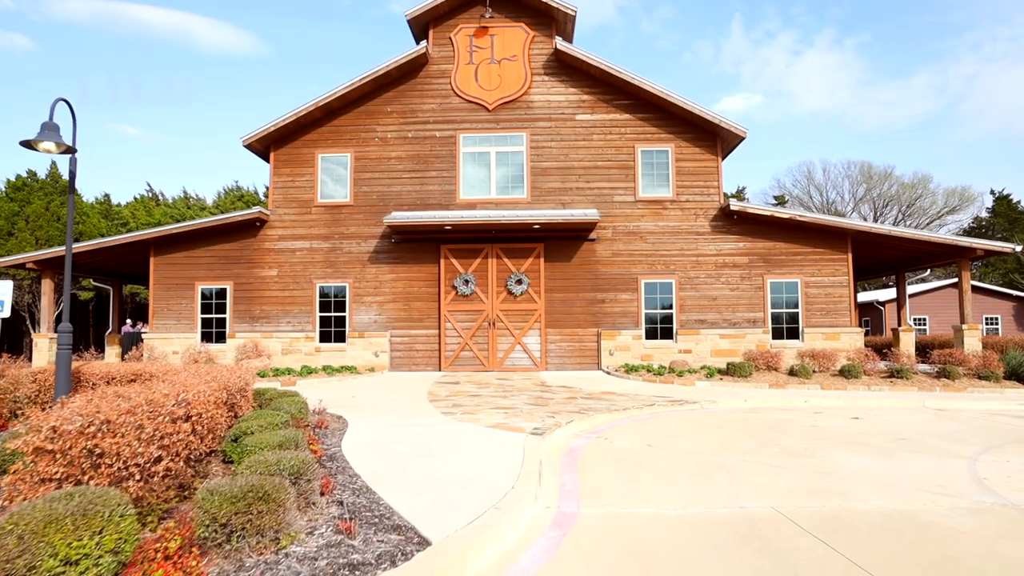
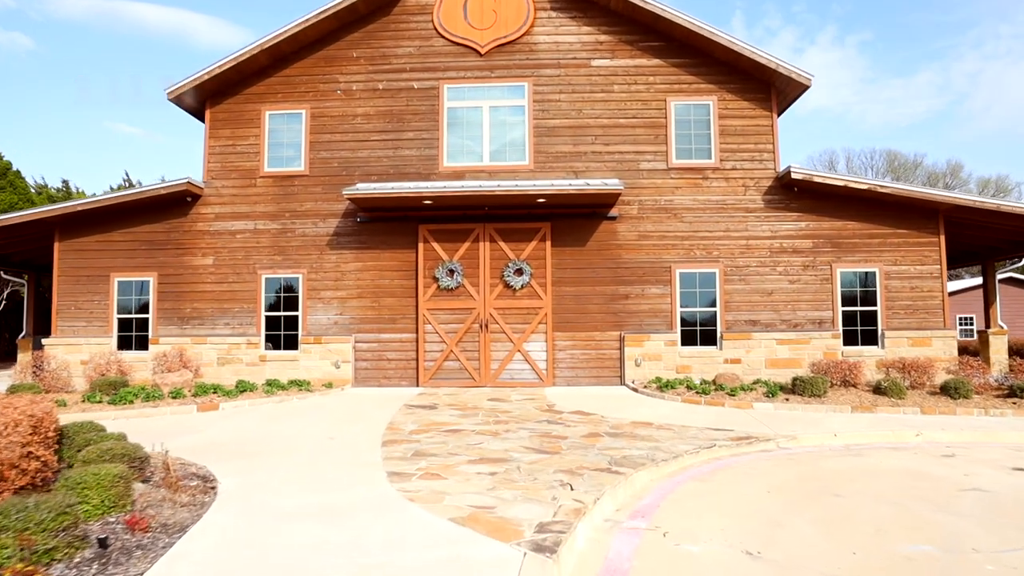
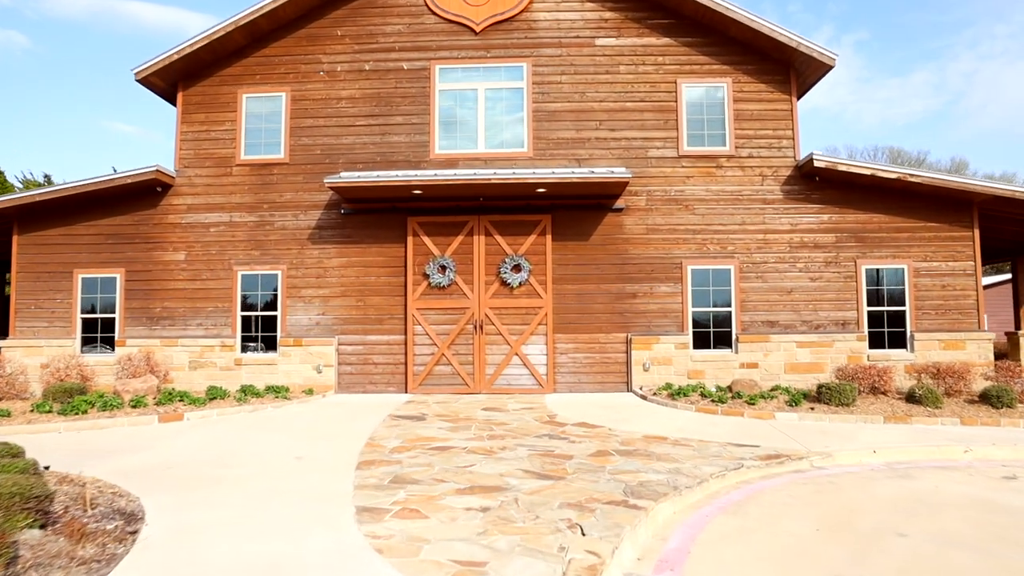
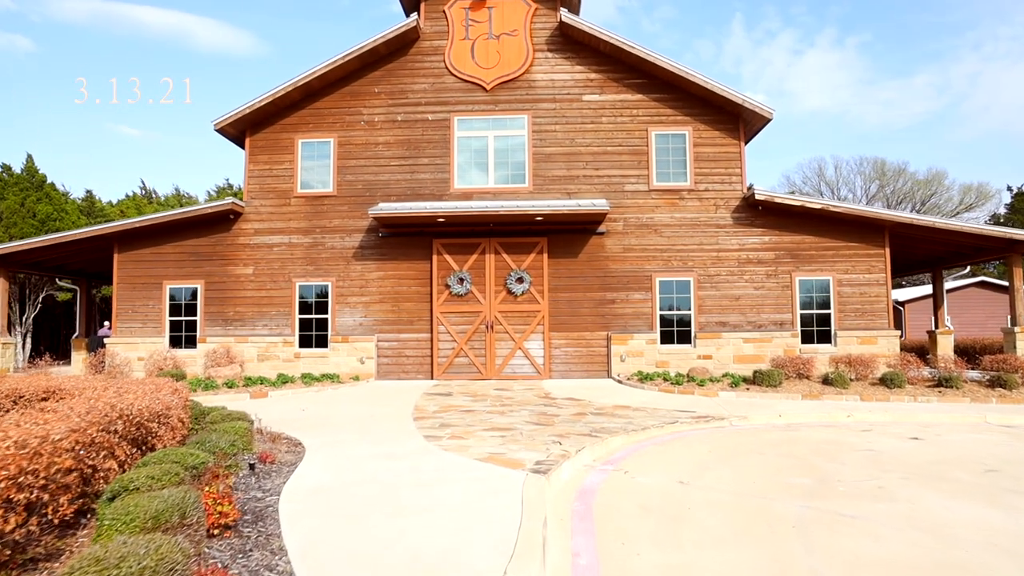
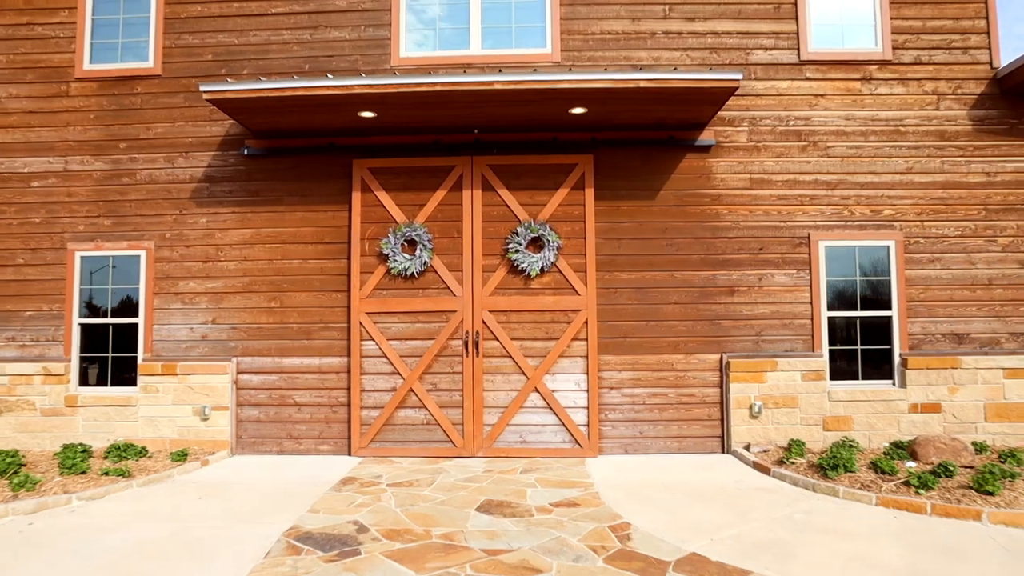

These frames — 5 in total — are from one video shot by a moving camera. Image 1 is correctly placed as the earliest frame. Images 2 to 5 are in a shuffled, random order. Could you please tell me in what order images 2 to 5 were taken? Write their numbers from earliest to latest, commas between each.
4, 2, 3, 5
